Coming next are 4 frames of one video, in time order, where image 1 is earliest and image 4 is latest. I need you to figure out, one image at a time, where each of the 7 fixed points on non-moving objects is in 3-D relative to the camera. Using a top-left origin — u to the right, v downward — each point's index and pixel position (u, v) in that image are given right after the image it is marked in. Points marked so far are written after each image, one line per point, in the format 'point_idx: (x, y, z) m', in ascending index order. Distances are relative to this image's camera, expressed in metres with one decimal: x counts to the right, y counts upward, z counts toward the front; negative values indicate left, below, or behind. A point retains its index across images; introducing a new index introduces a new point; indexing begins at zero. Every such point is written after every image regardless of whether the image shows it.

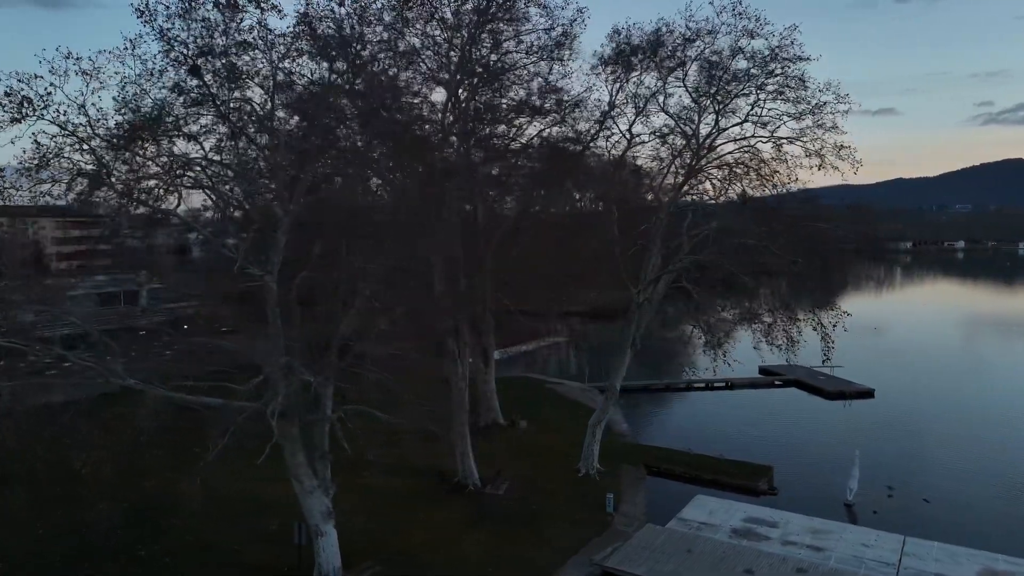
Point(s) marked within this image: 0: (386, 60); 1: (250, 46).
0: (-3.0, +5.5, +17.0) m
1: (-5.1, +4.9, +14.3) m
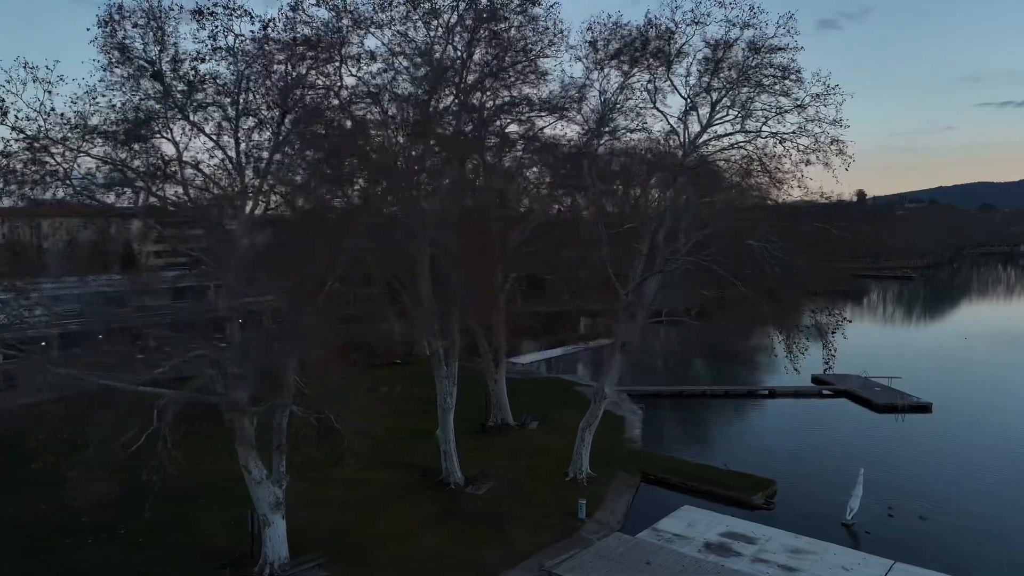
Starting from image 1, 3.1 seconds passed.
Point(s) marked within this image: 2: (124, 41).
0: (-3.5, +5.6, +17.3) m
1: (-6.0, +5.0, +14.9) m
2: (-7.4, +4.7, +13.5) m
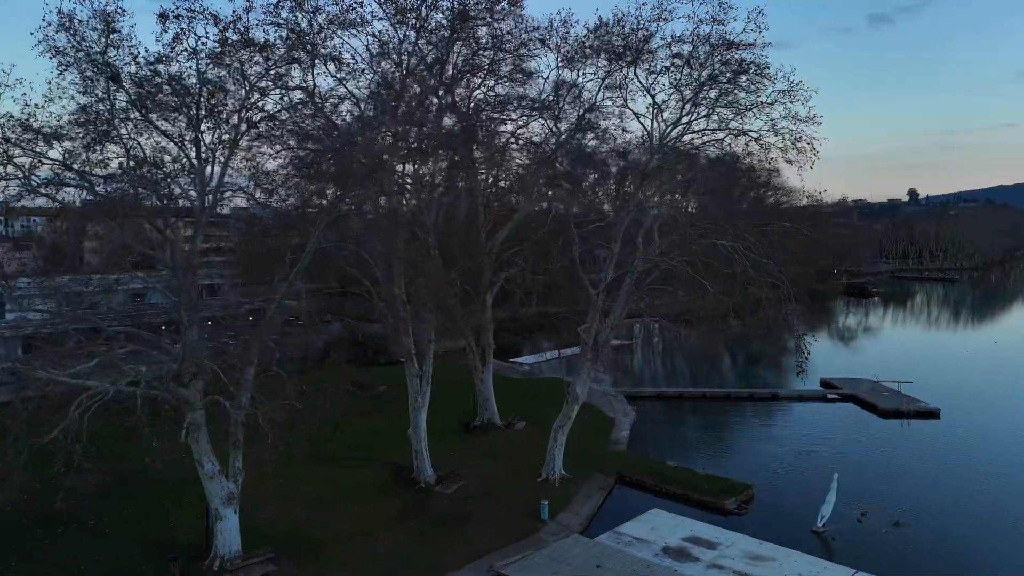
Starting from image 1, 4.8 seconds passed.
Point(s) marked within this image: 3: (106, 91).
0: (-4.3, +5.6, +17.5) m
1: (-6.9, +5.1, +15.2) m
2: (-8.4, +4.8, +13.9) m
3: (-8.2, +4.0, +14.3) m
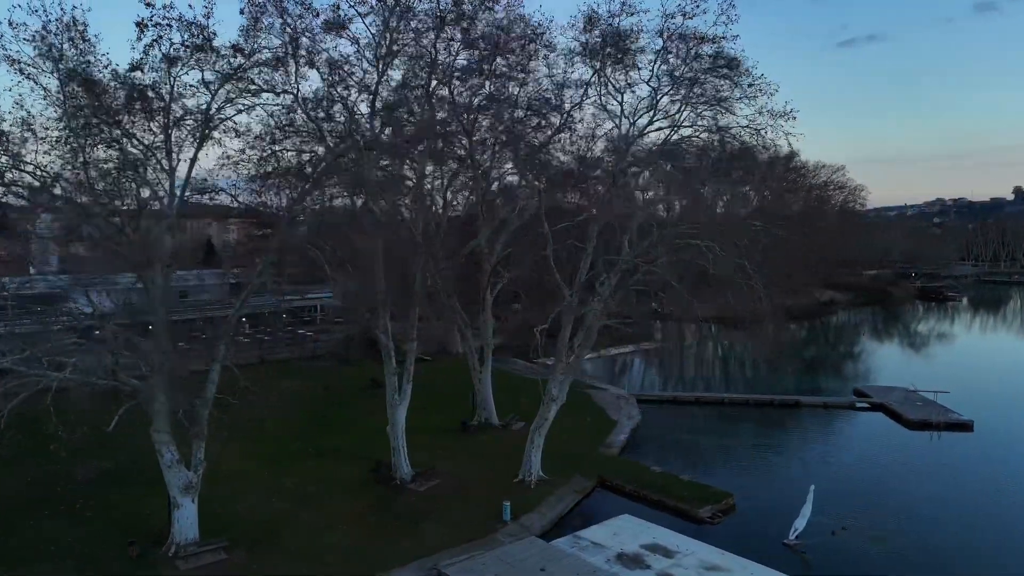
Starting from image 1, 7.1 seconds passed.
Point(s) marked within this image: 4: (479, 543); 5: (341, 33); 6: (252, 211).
0: (-5.0, +5.6, +17.9) m
1: (-7.8, +5.1, +15.9) m
2: (-9.5, +4.9, +14.7) m
3: (-9.1, +4.1, +15.1) m
4: (-0.7, -5.6, +15.6) m
5: (-4.4, +6.4, +17.8) m
6: (-6.0, +1.7, +16.2) m
